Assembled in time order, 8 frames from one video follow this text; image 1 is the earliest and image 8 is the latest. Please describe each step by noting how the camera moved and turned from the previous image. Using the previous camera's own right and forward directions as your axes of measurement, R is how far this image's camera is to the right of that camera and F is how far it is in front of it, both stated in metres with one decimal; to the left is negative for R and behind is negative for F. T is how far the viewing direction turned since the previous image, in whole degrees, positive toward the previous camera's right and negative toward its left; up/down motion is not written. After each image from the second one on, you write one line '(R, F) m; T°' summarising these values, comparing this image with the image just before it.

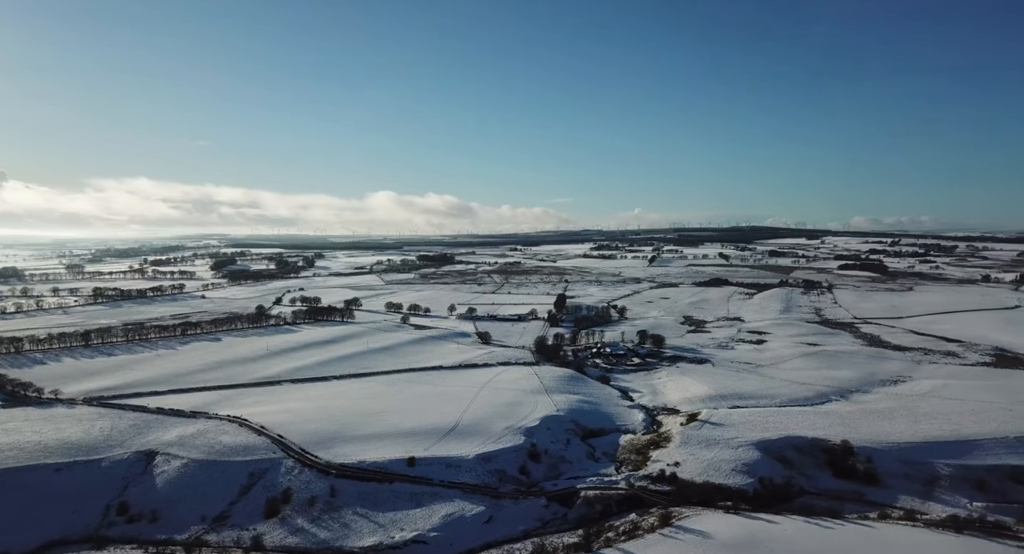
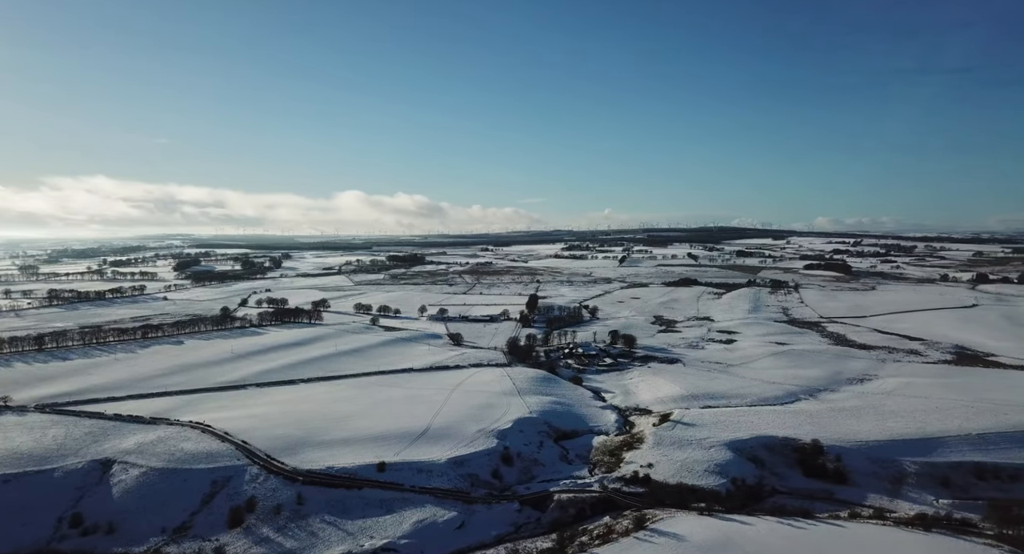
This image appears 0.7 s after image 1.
(0.0, +0.3) m; +3°
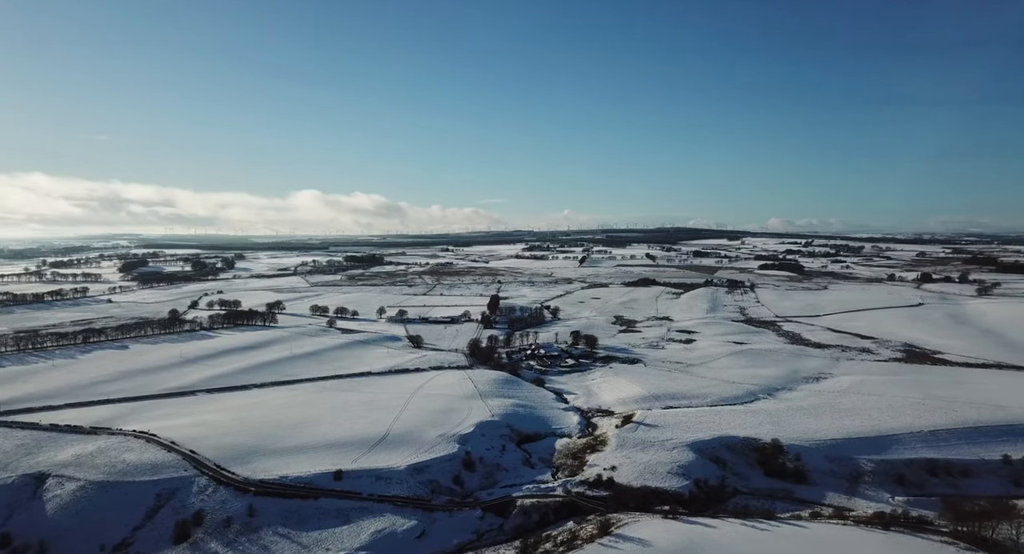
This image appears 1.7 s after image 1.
(0.0, +0.5) m; +4°
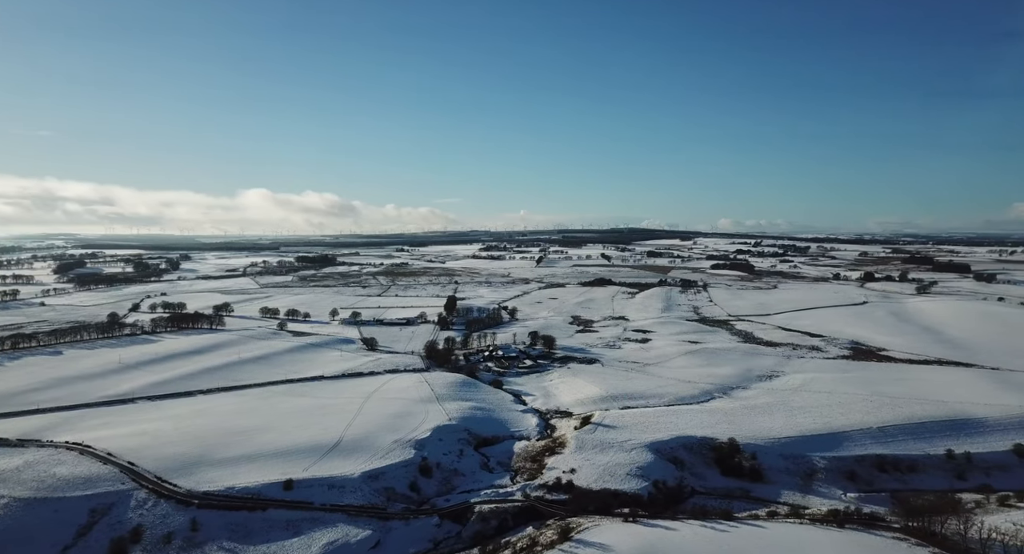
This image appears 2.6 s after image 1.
(0.0, +0.4) m; +4°
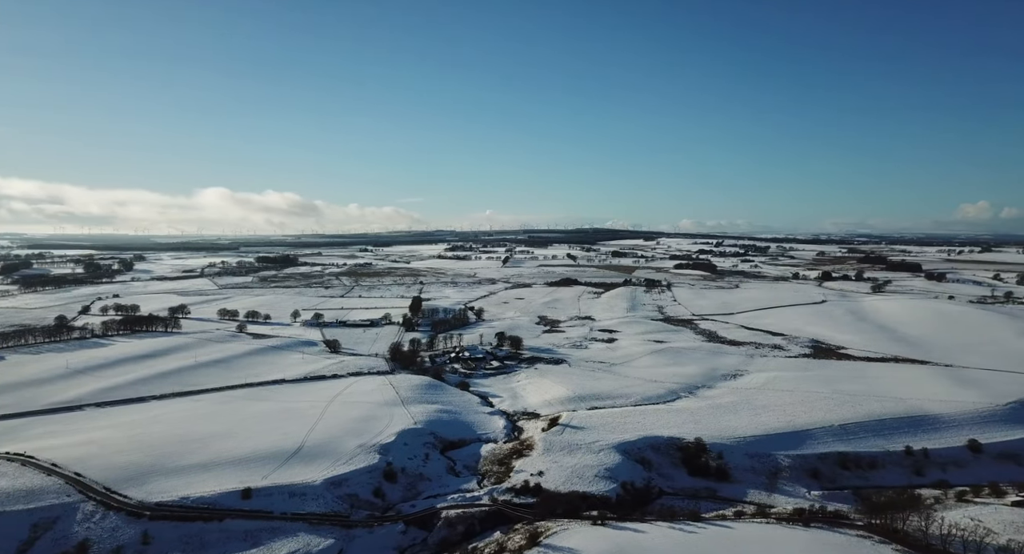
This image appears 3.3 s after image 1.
(0.0, +0.3) m; +3°
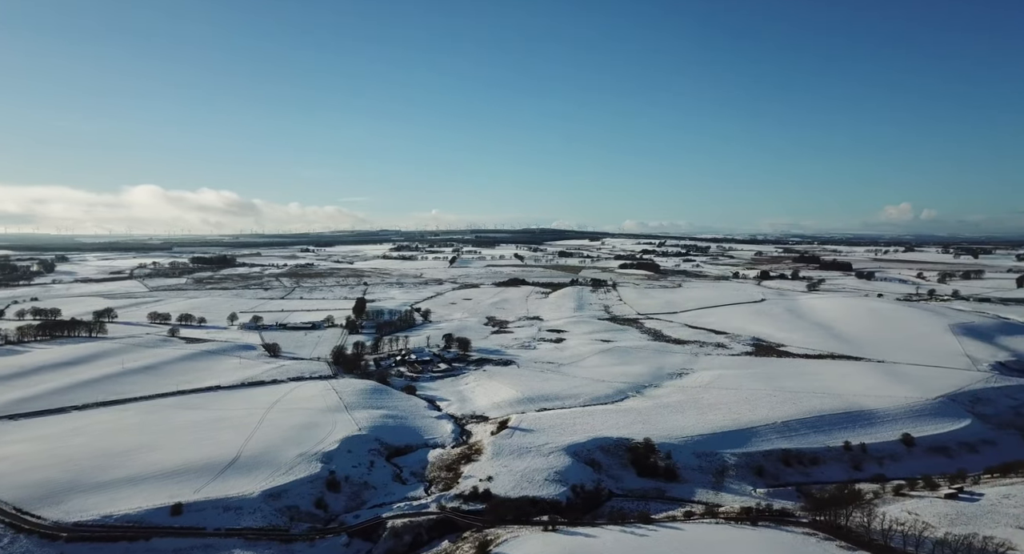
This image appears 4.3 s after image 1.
(0.0, +0.5) m; +5°
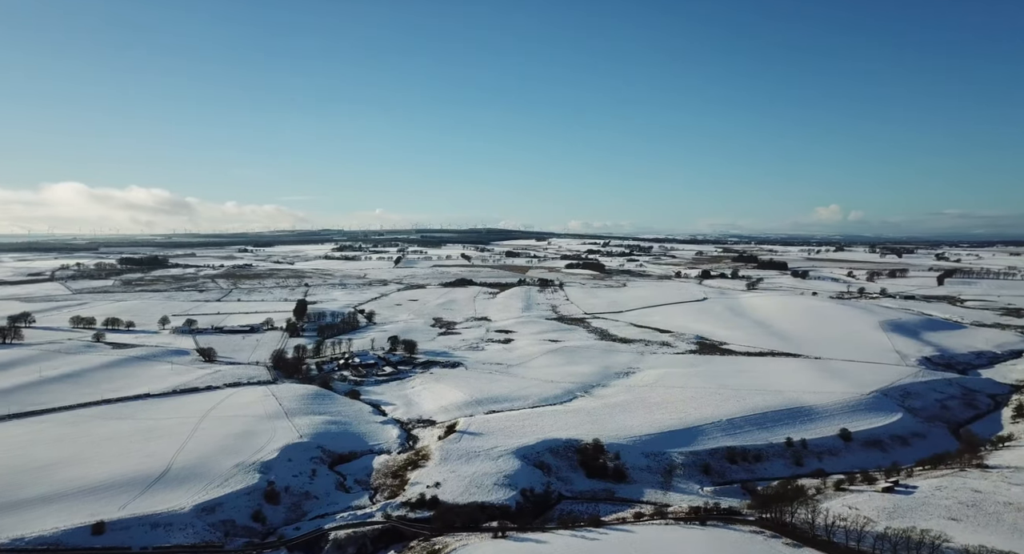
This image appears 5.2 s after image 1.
(0.0, +0.4) m; +5°
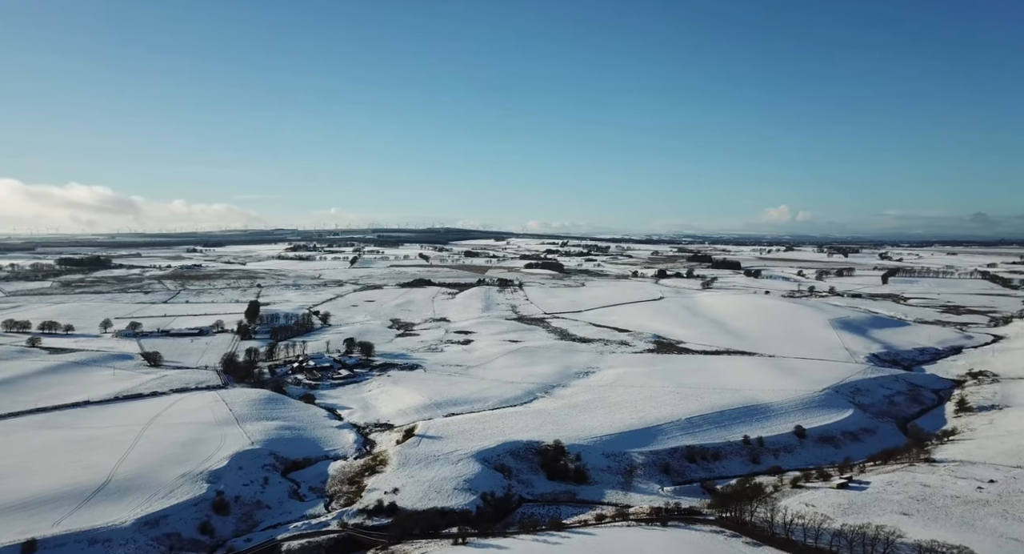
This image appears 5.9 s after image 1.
(0.0, +0.3) m; +4°
